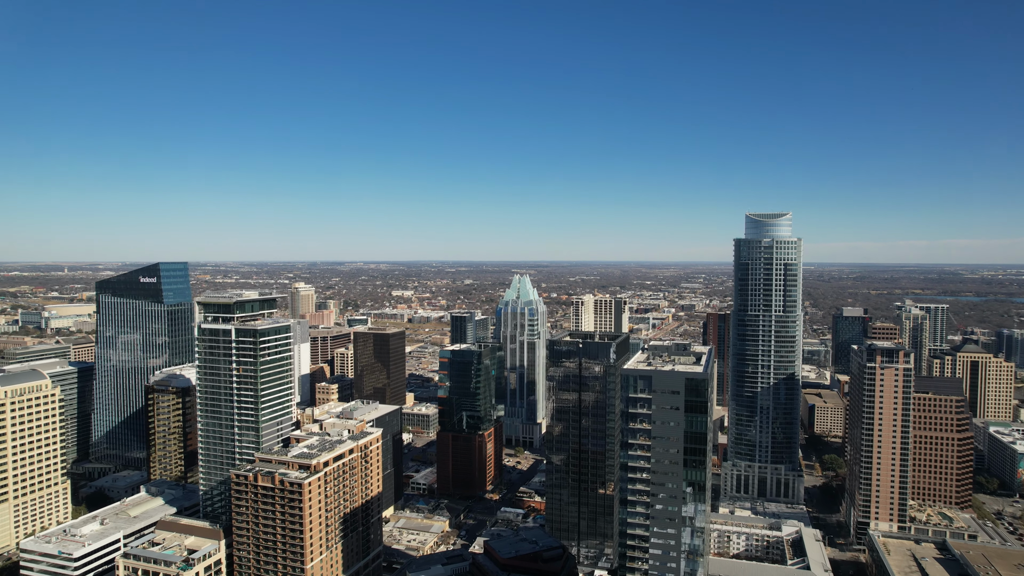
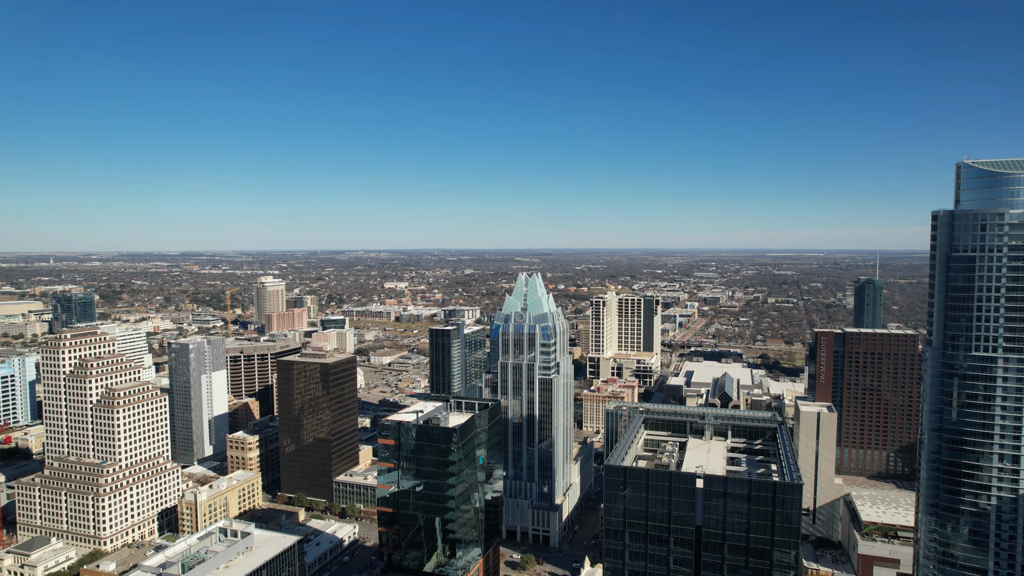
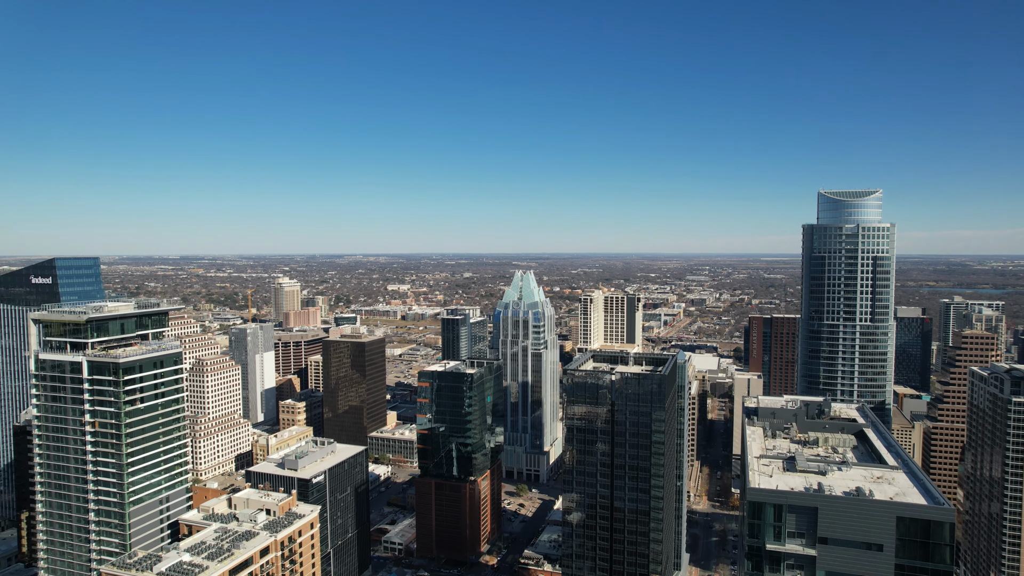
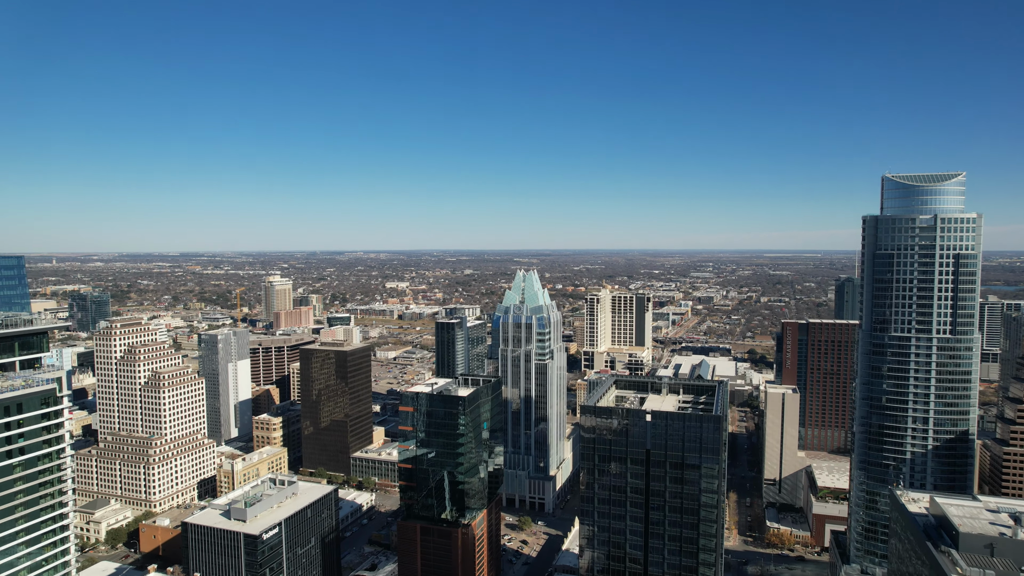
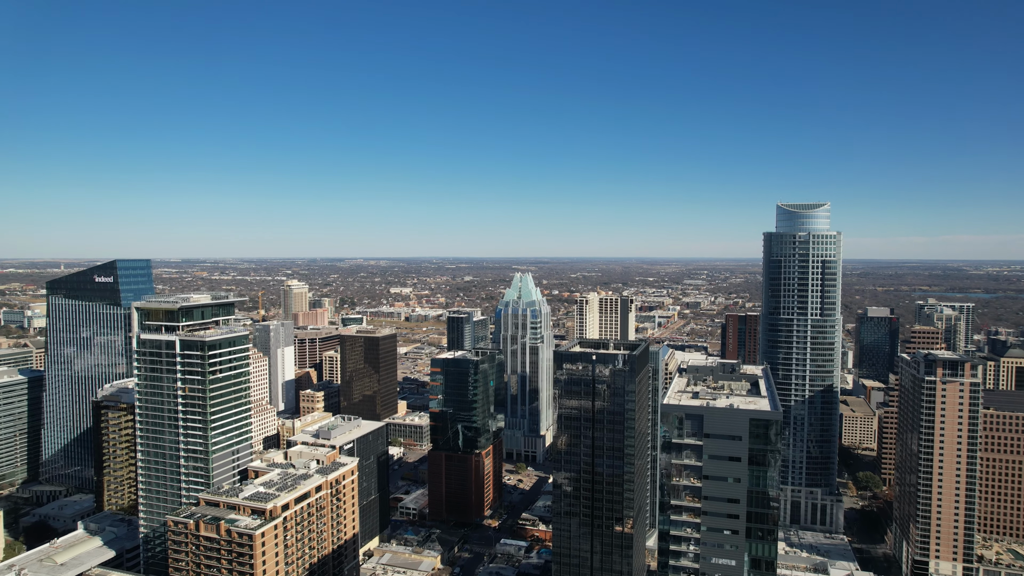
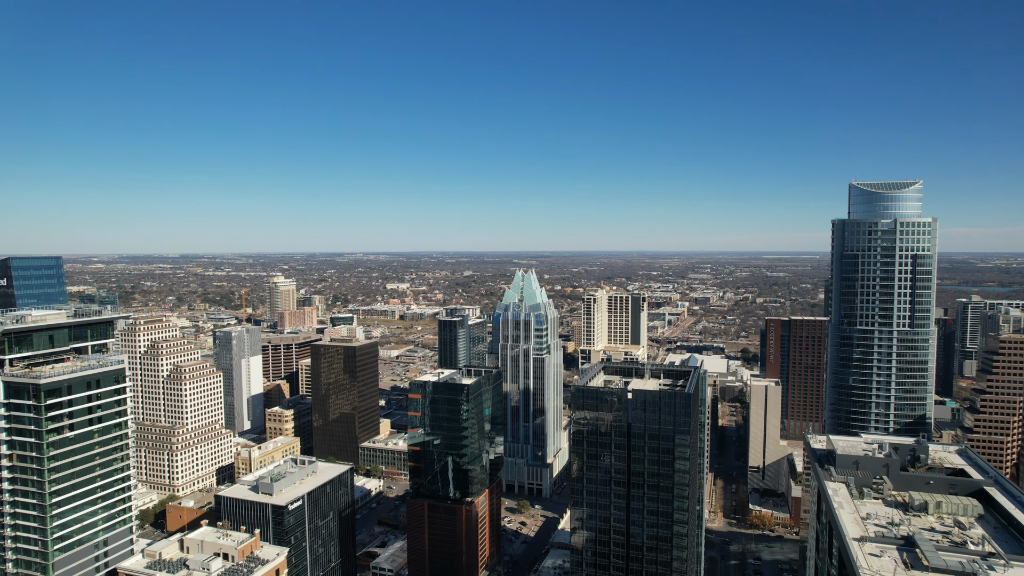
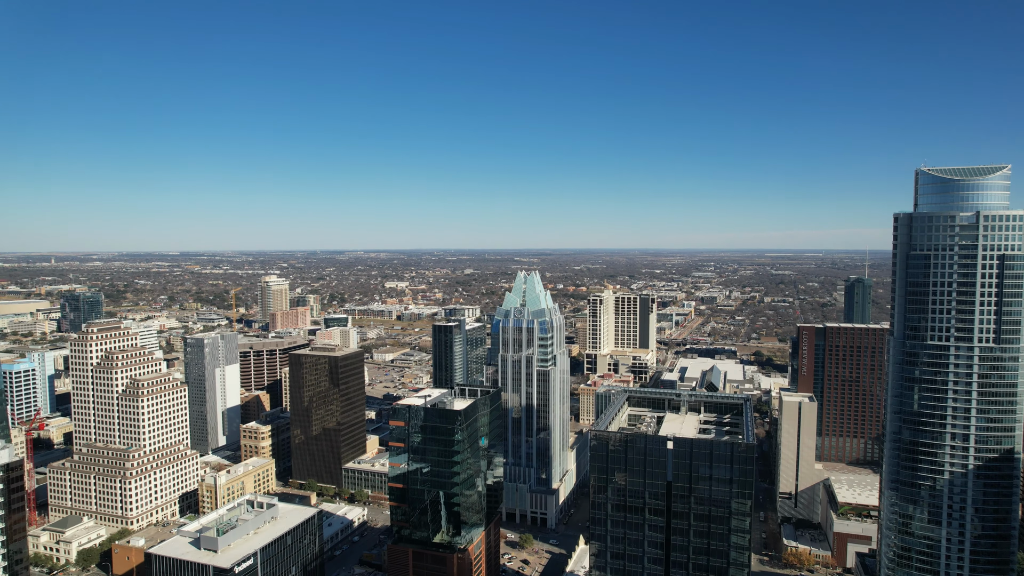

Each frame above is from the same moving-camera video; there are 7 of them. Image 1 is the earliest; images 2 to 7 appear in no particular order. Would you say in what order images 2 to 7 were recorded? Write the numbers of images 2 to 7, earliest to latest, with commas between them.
5, 3, 6, 4, 7, 2
